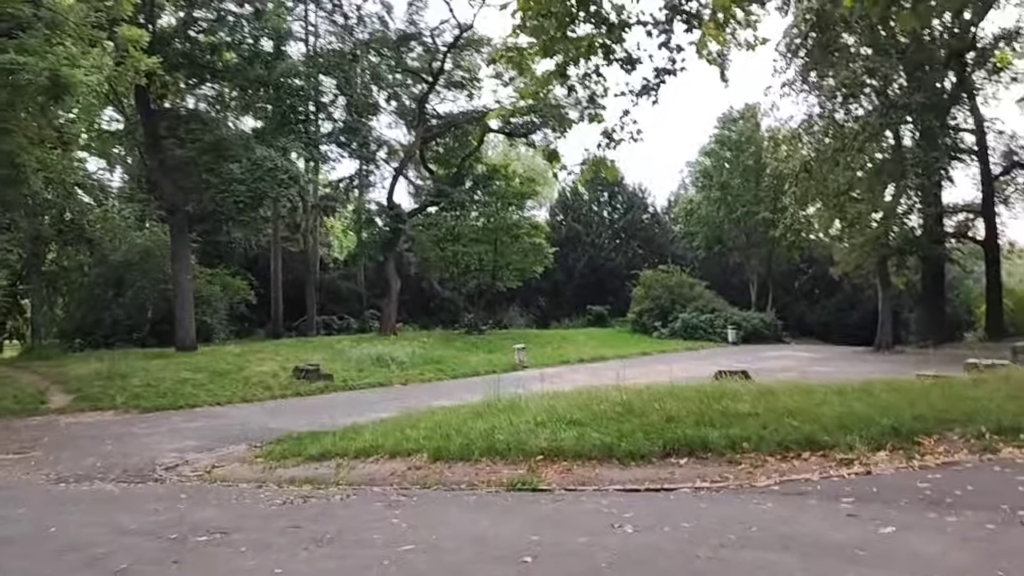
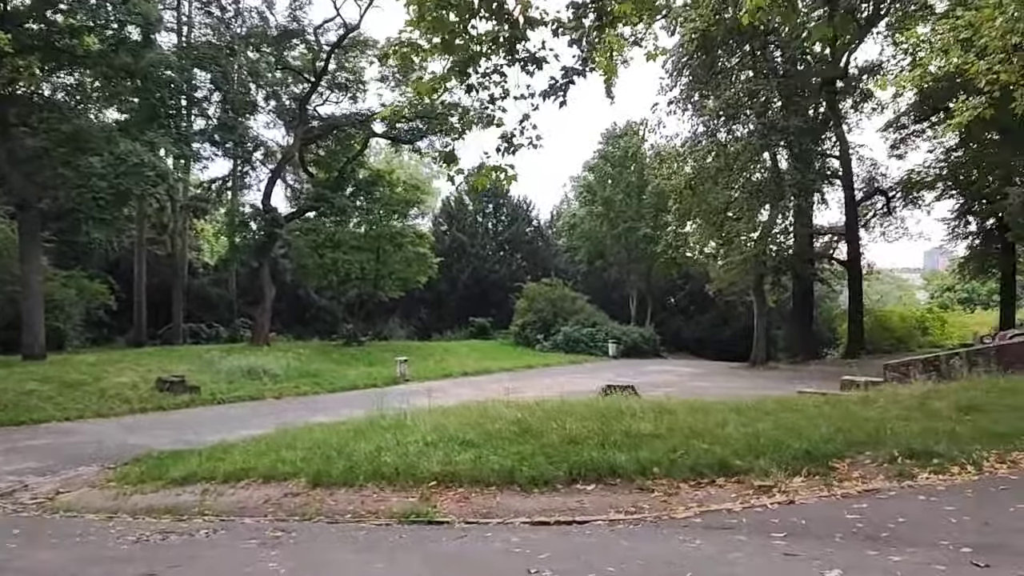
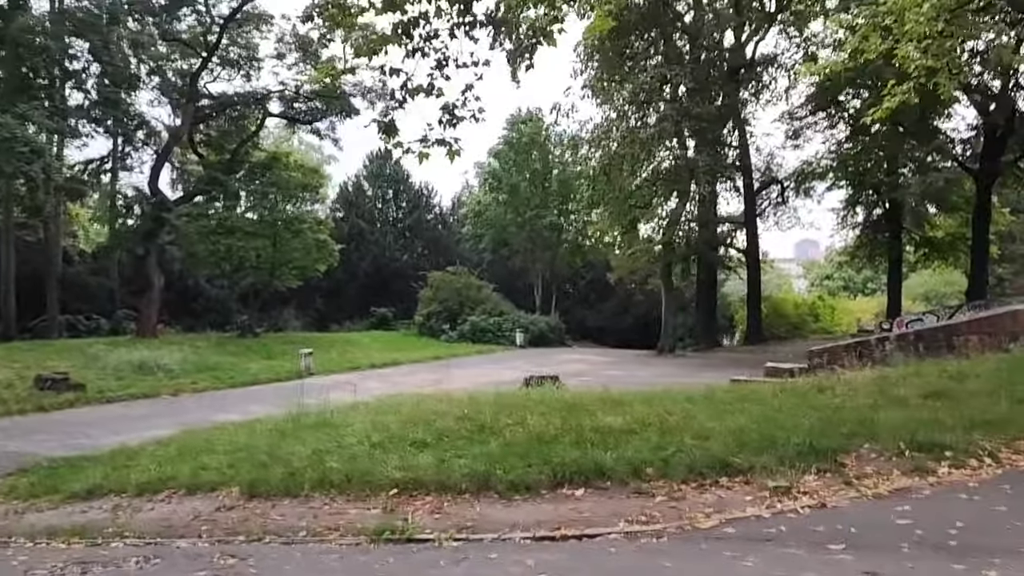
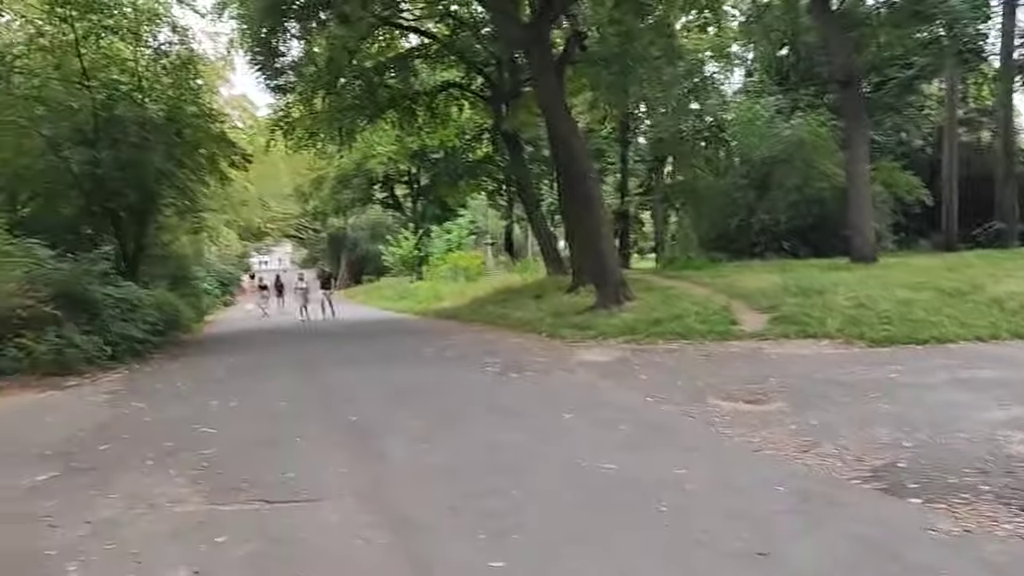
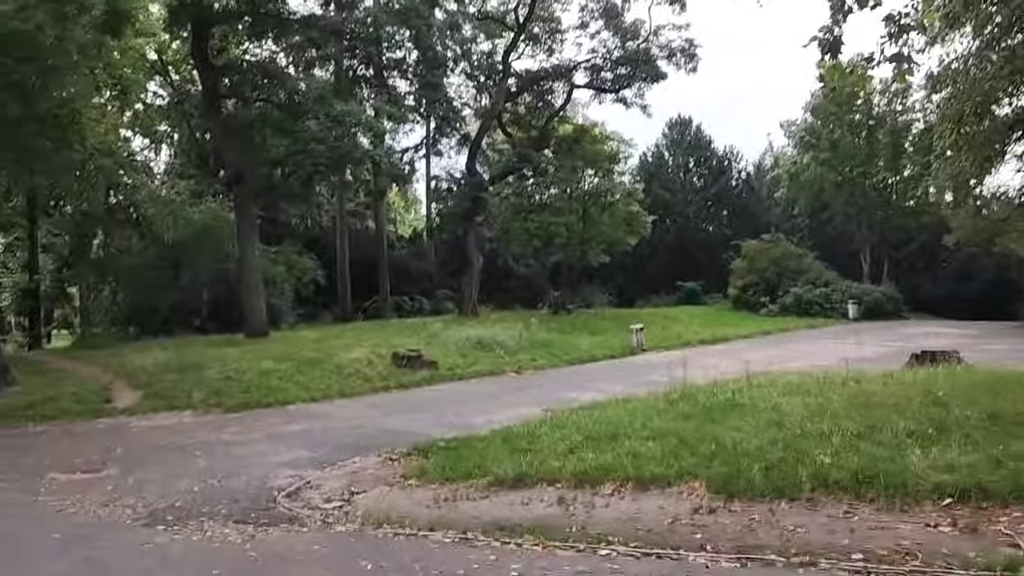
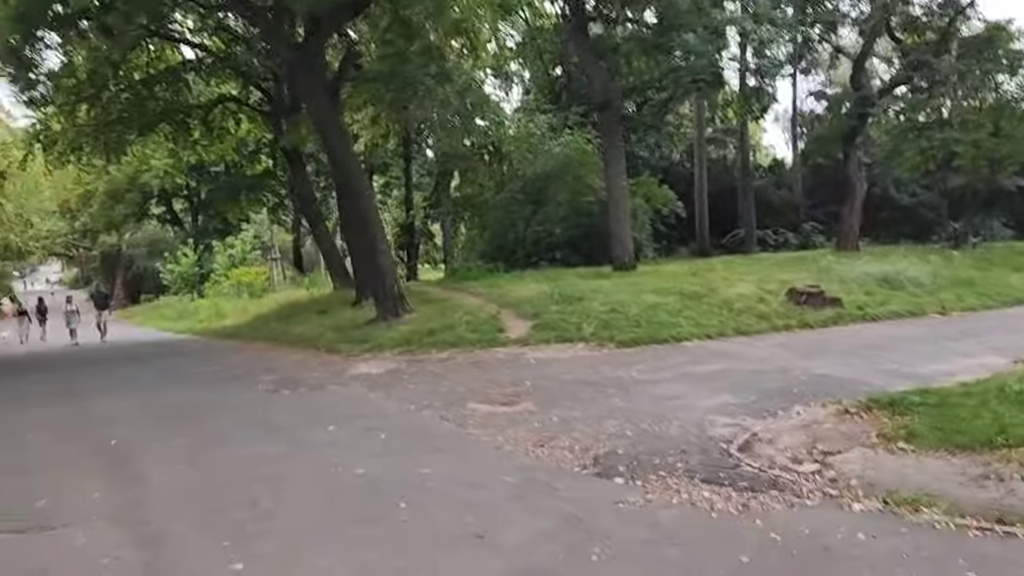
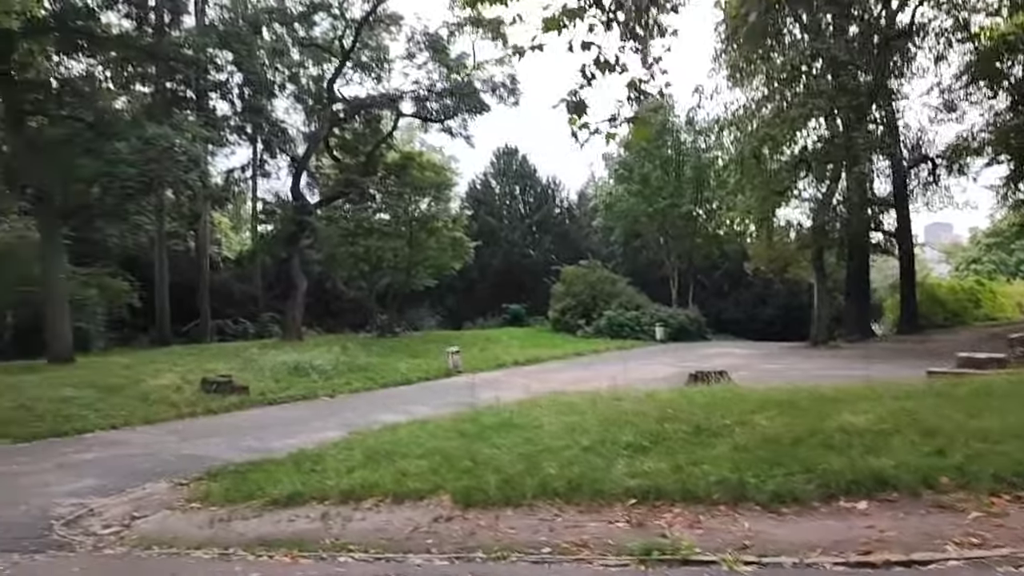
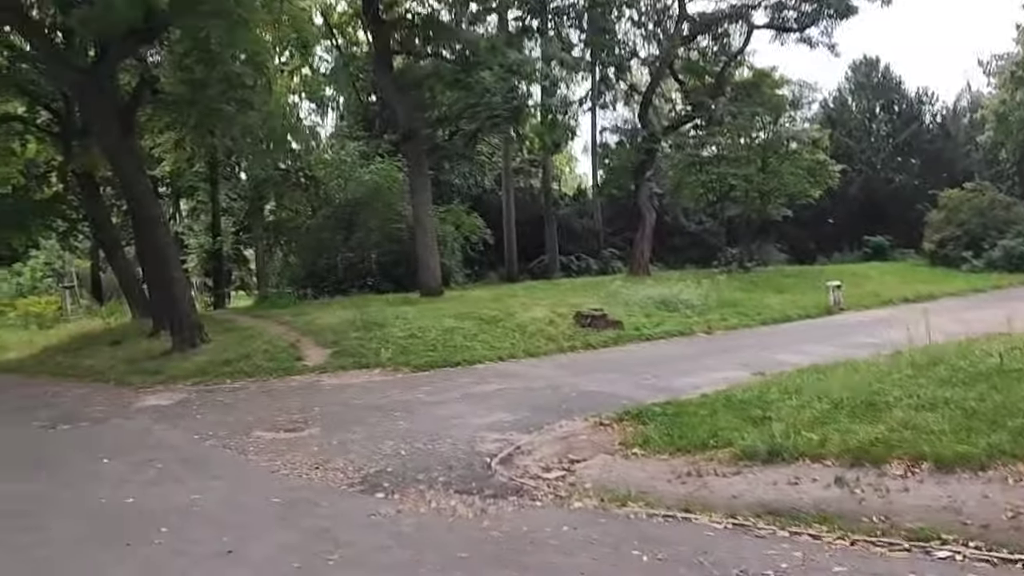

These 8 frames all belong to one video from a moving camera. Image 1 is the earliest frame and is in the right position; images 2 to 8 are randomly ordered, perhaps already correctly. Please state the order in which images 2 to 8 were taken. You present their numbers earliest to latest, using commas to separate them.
2, 3, 7, 5, 8, 6, 4
